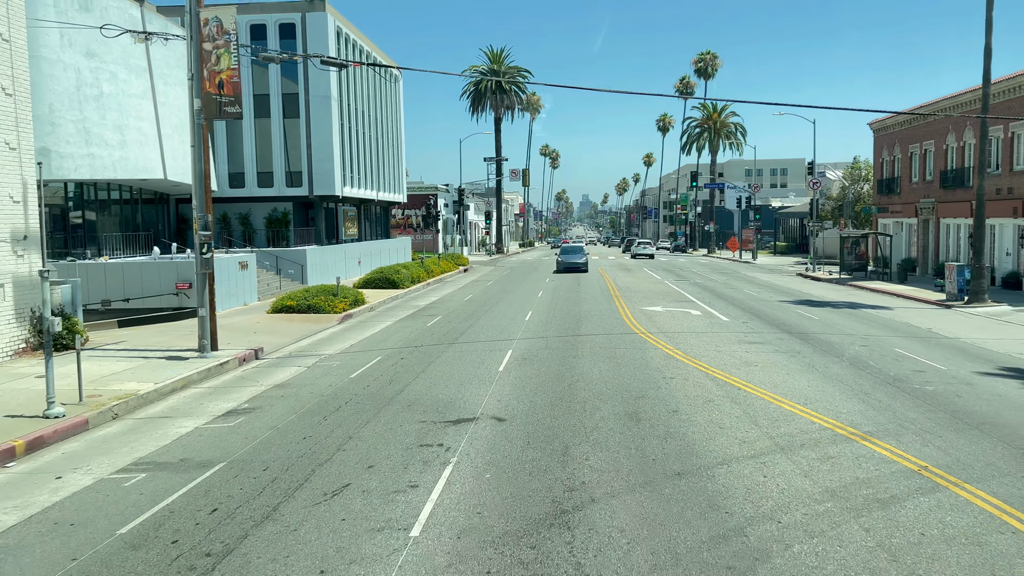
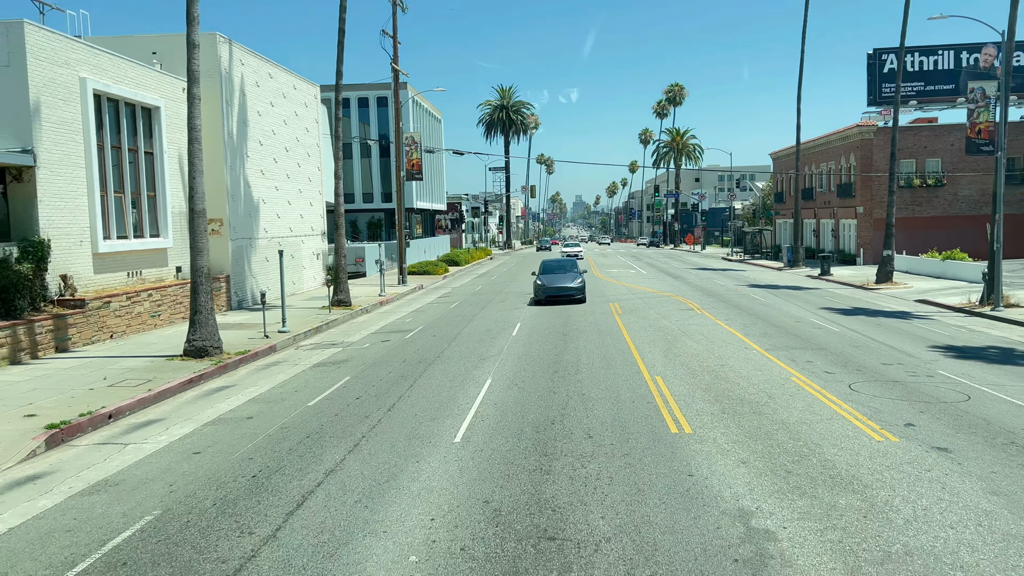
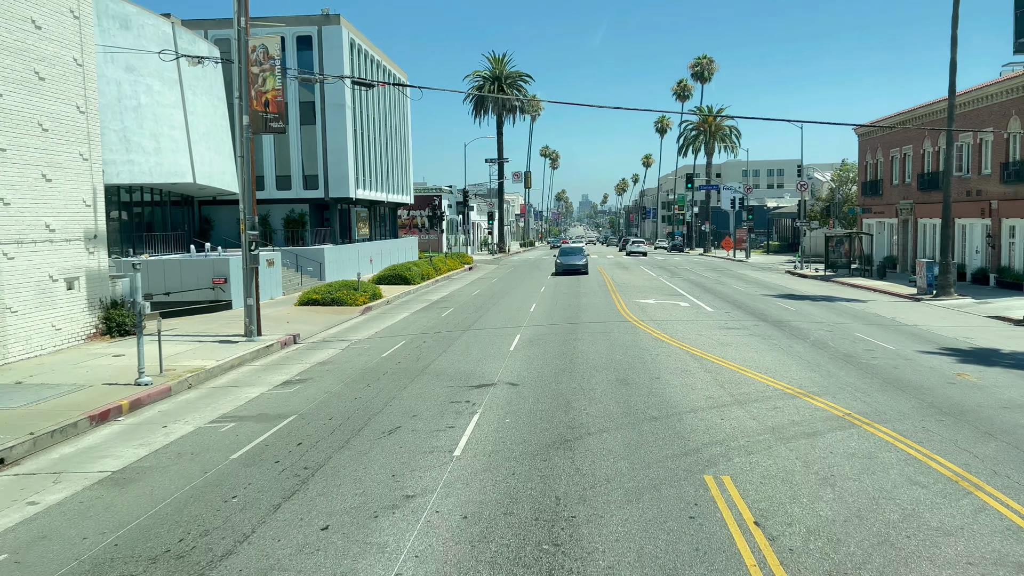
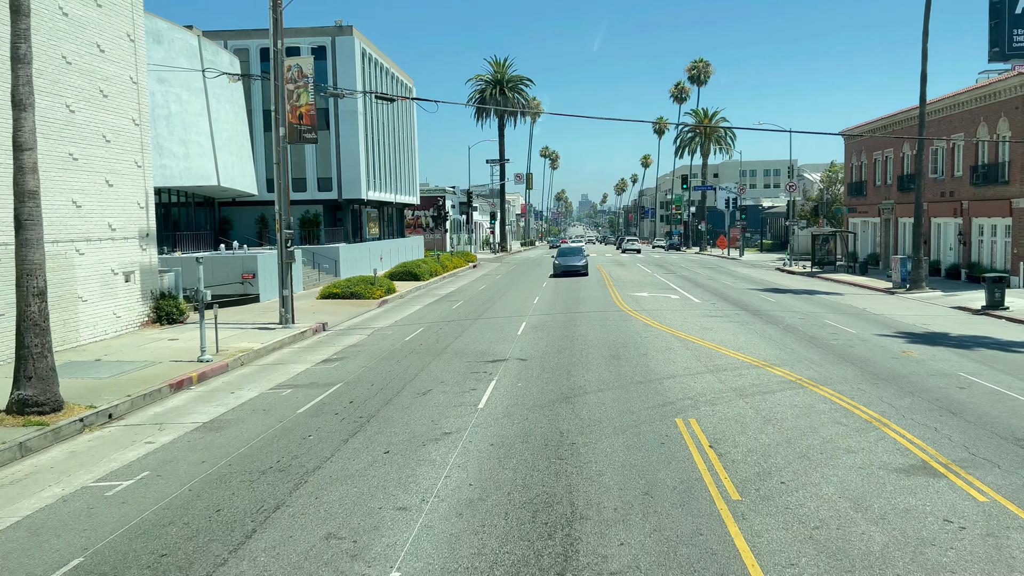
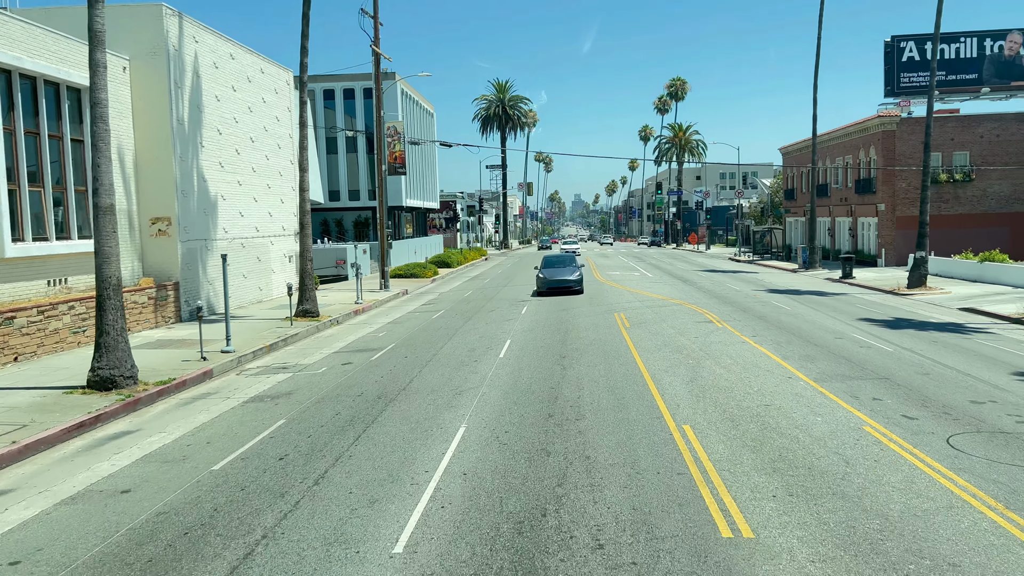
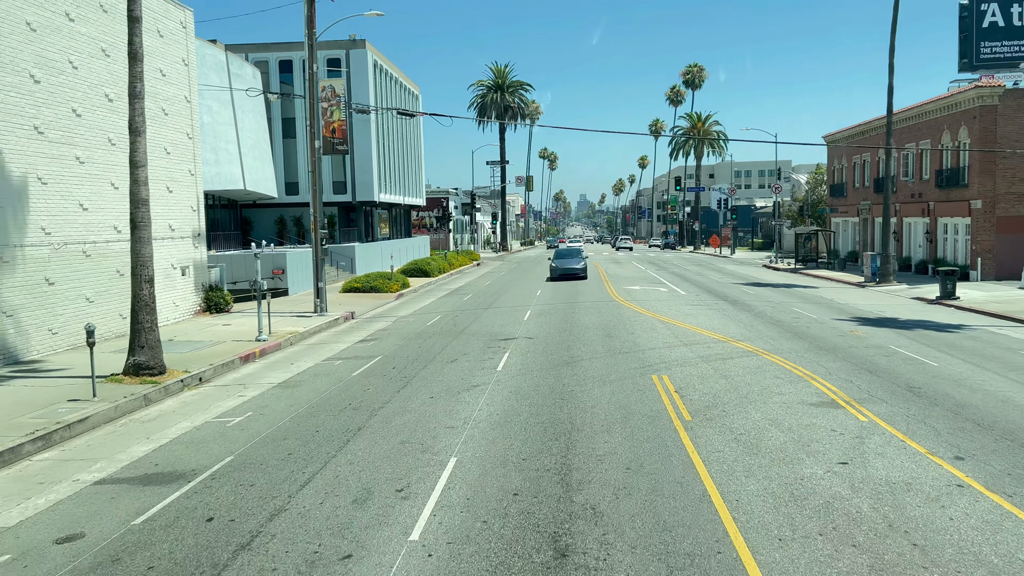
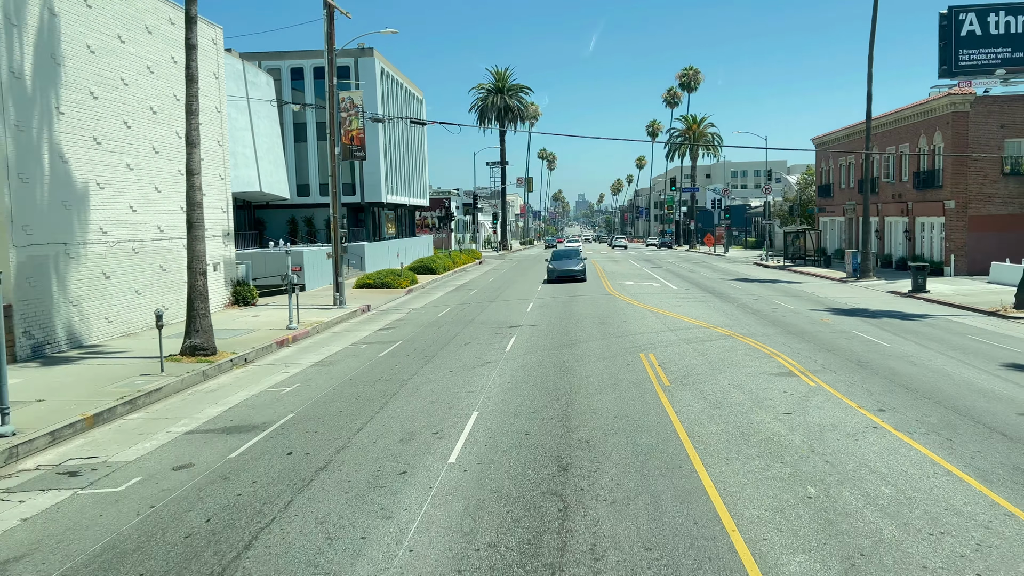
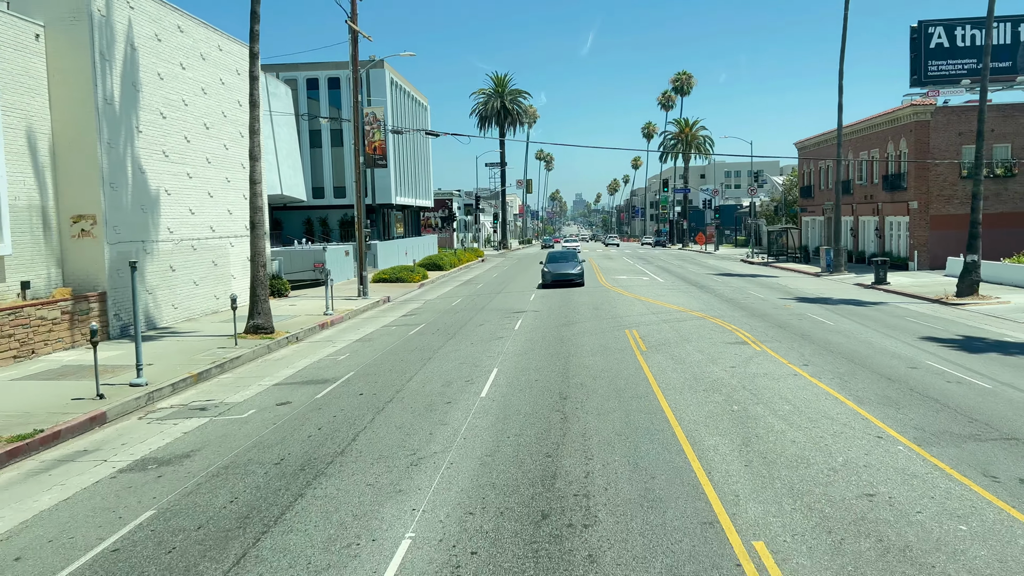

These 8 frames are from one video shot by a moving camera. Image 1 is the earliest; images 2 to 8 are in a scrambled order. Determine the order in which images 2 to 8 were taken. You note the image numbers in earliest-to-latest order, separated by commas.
3, 4, 6, 7, 8, 5, 2
